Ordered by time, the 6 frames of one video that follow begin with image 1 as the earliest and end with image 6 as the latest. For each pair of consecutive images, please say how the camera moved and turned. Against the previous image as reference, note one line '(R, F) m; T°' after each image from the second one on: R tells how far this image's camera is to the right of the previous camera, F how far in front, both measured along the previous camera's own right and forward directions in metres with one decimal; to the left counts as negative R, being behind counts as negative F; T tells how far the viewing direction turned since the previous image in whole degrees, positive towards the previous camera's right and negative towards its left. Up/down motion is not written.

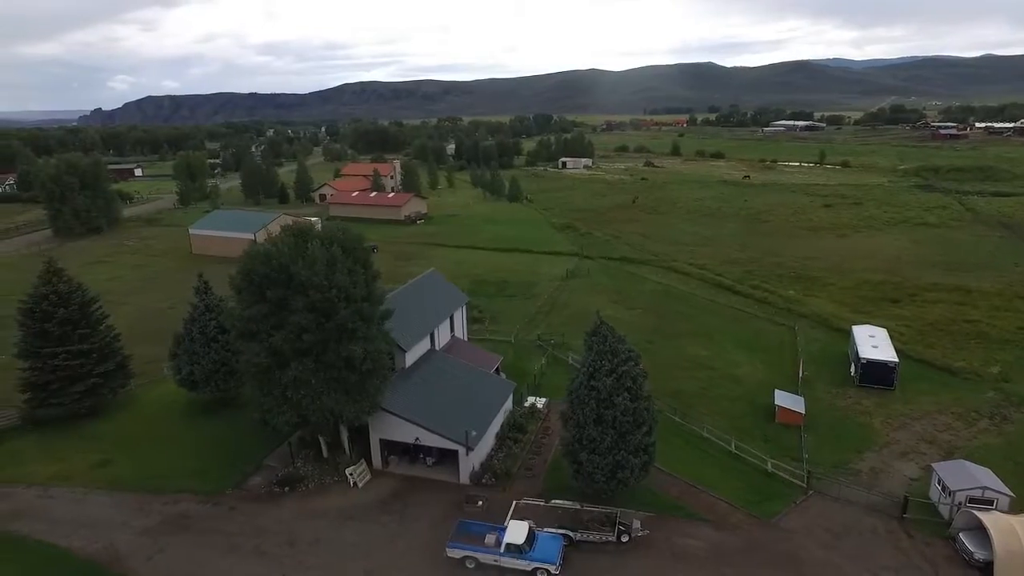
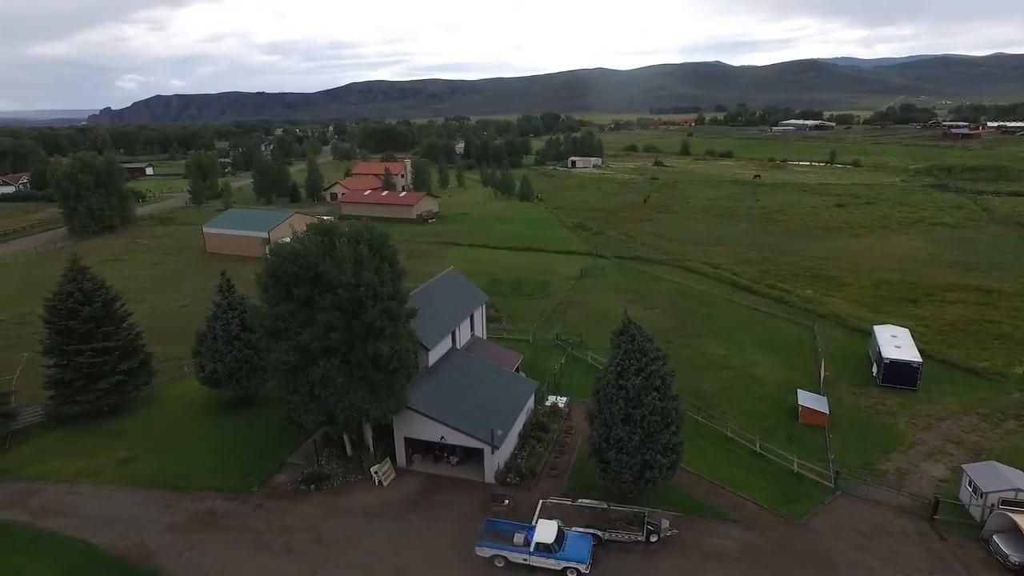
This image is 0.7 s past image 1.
(-0.8, 0.0) m; -1°
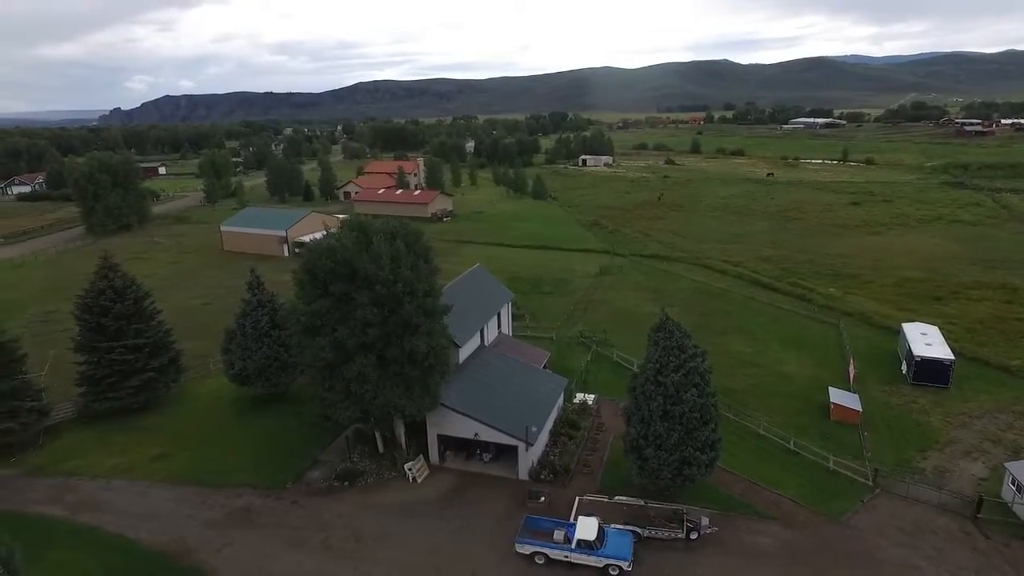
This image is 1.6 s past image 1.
(-1.1, +0.1) m; -1°
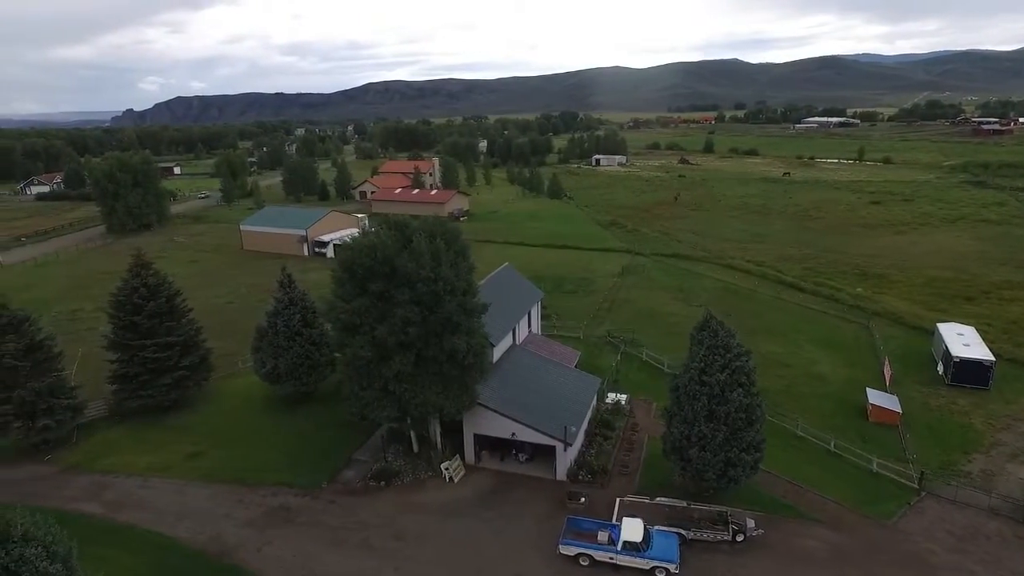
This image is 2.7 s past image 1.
(-1.2, +0.2) m; -1°
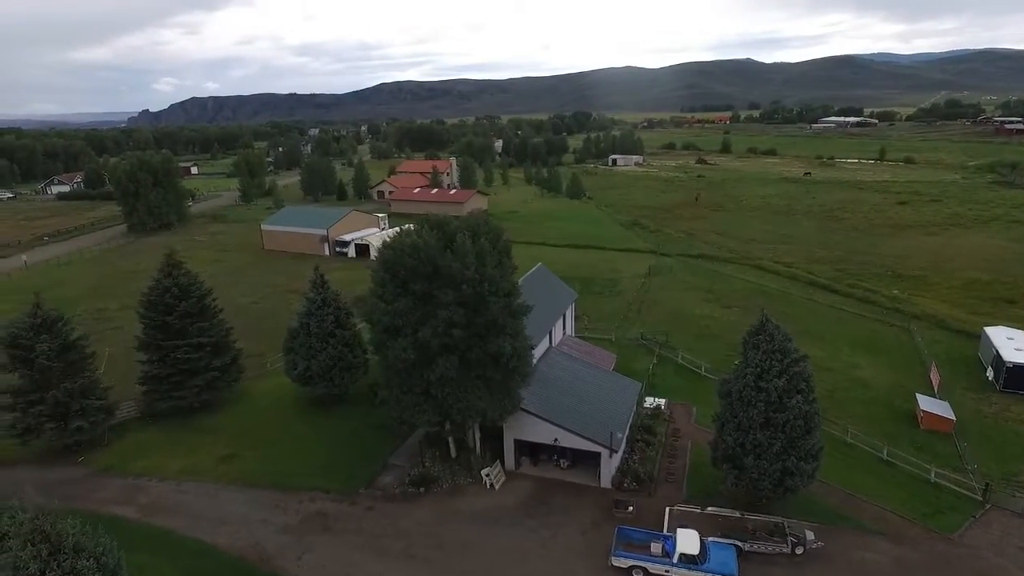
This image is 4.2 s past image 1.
(-1.3, +0.7) m; -1°
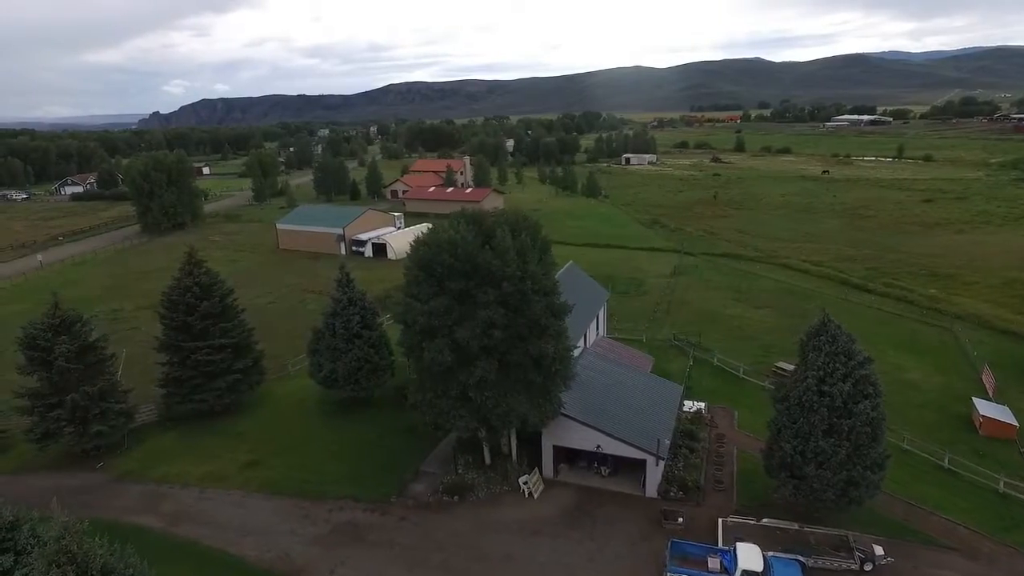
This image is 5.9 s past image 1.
(-1.2, +1.2) m; -1°
